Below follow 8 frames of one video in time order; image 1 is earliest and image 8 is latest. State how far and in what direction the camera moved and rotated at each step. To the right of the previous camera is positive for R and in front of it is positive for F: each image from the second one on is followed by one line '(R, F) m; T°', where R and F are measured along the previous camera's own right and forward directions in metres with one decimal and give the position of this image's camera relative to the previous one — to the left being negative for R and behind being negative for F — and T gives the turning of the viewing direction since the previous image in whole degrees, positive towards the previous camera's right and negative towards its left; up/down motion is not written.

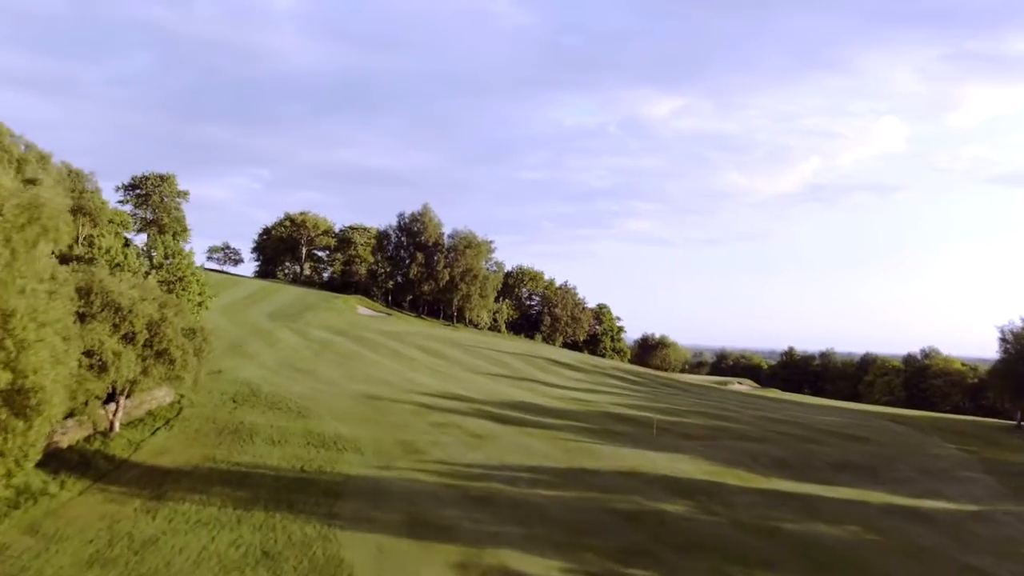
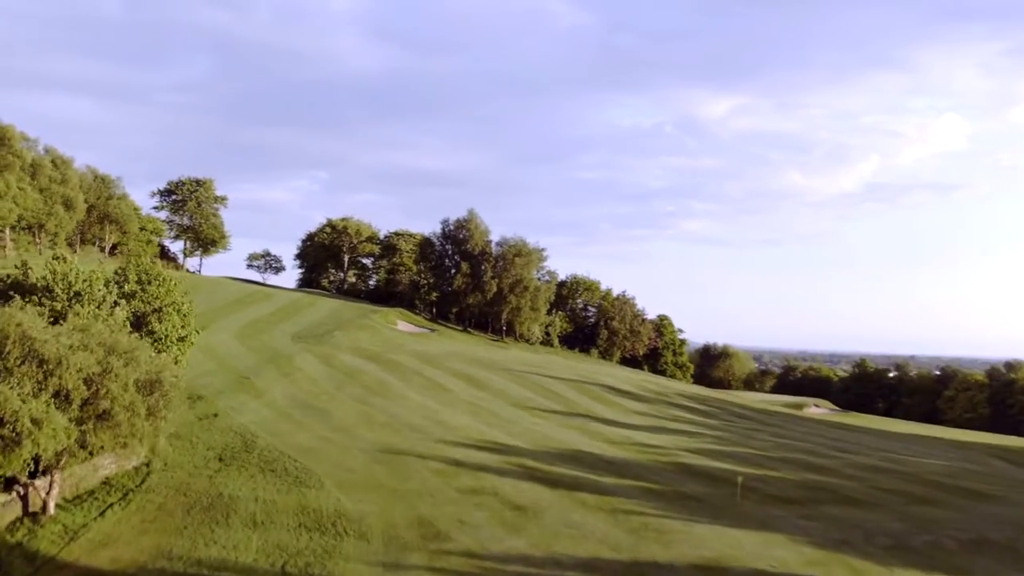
(+0.1, +4.7) m; -3°
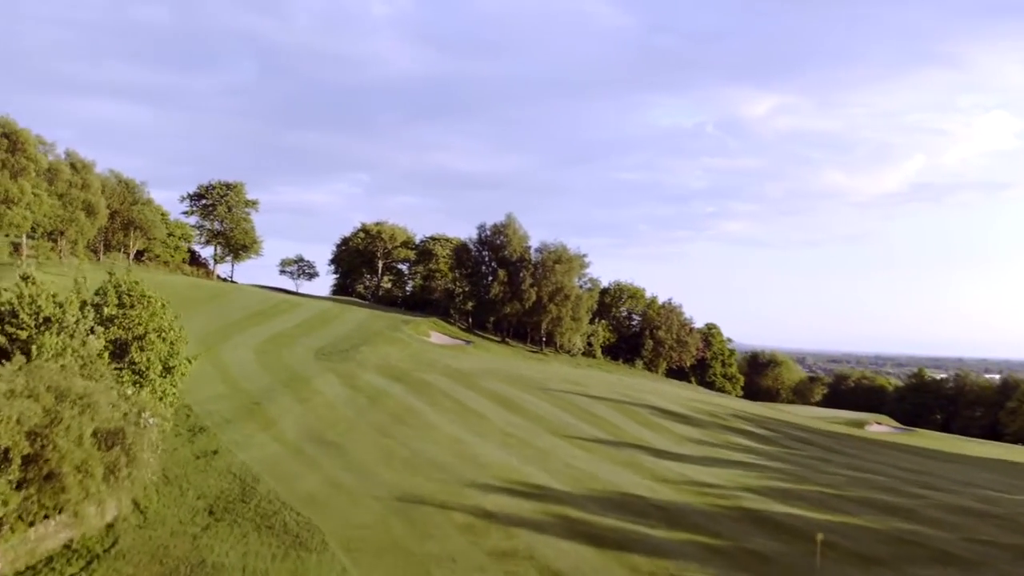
(0.0, +3.0) m; -2°
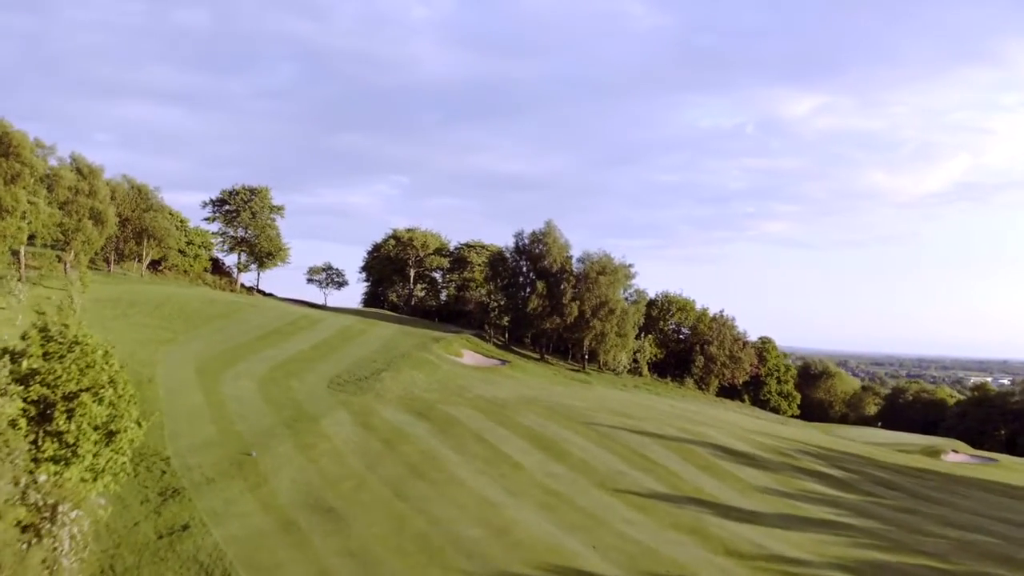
(0.0, +4.2) m; -2°
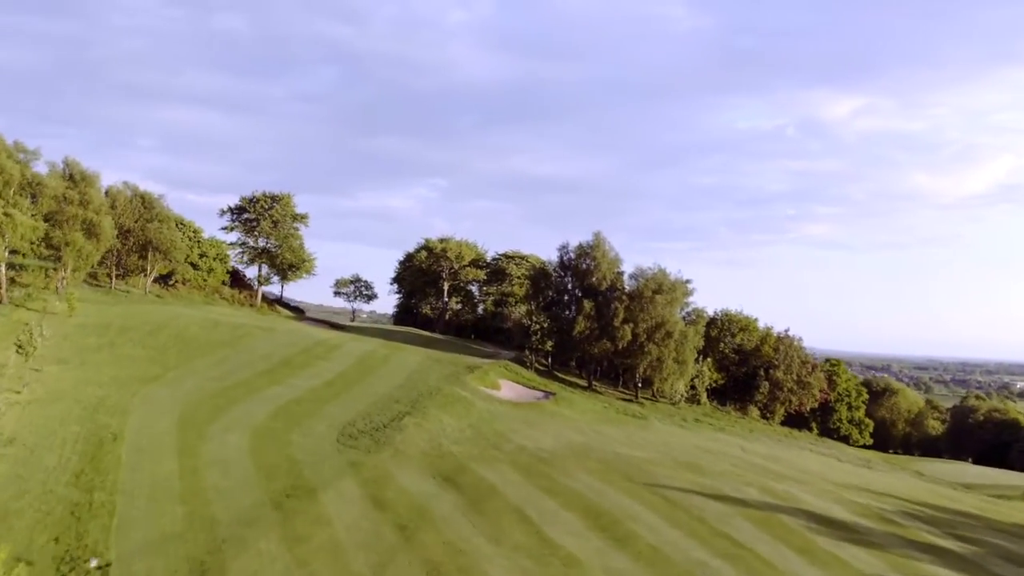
(-0.3, +5.4) m; -2°
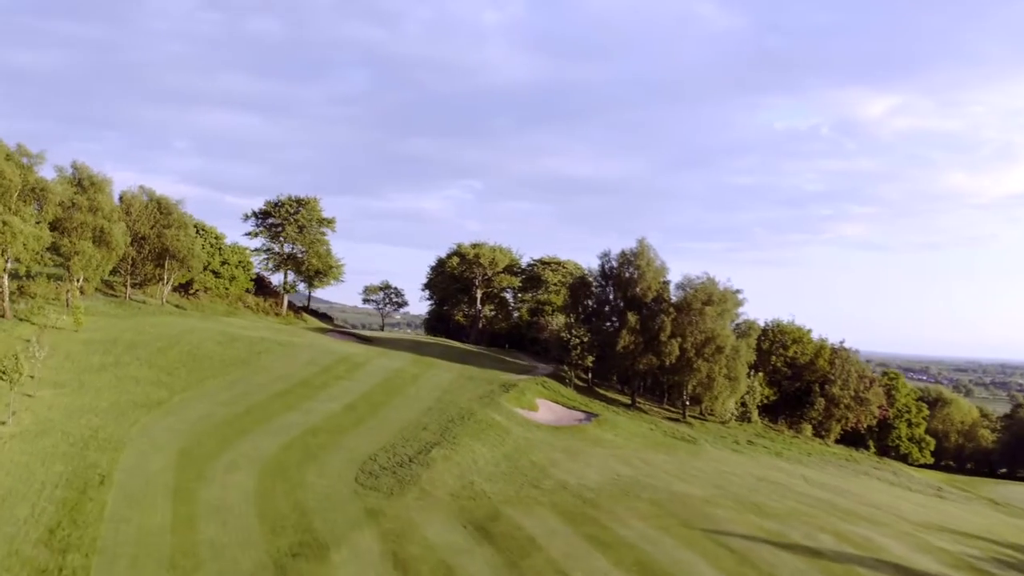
(-0.2, +2.9) m; -2°
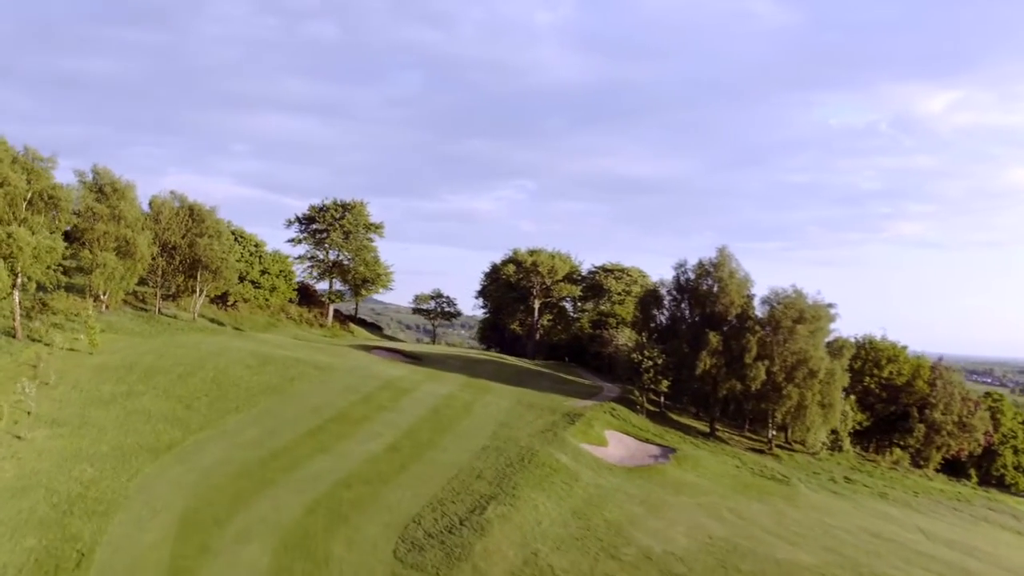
(-0.4, +4.2) m; -3°
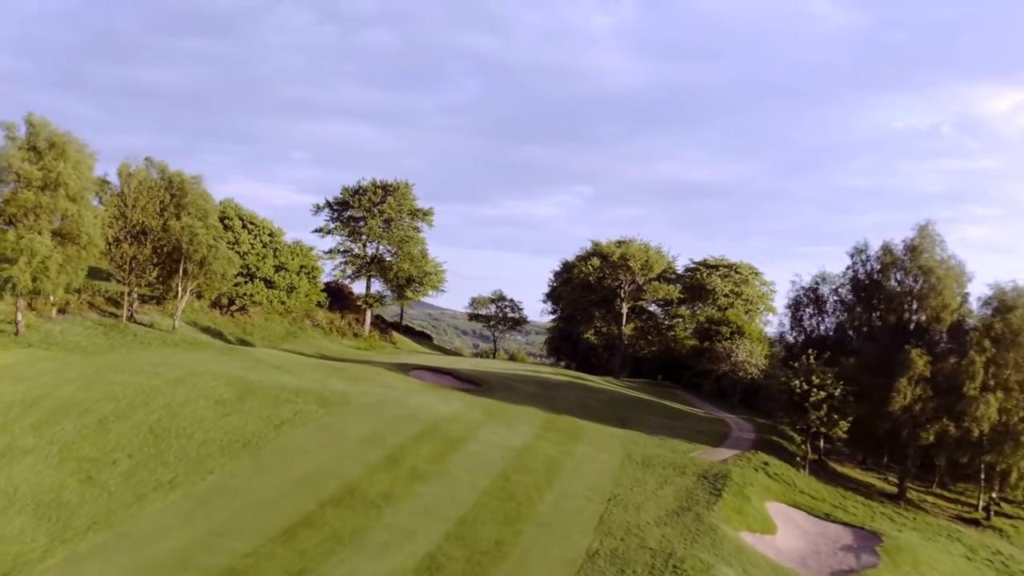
(-1.1, +10.8) m; -3°
